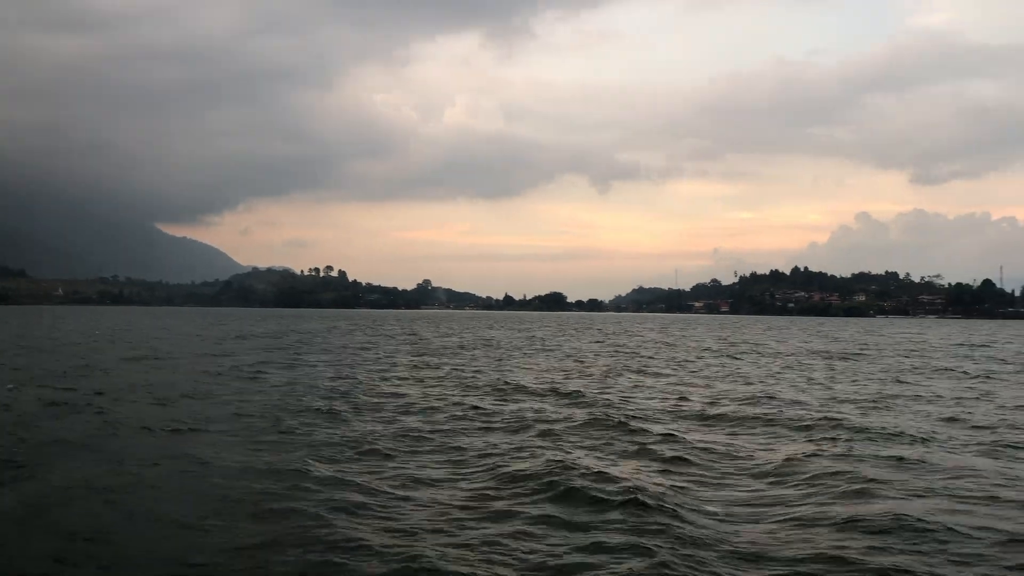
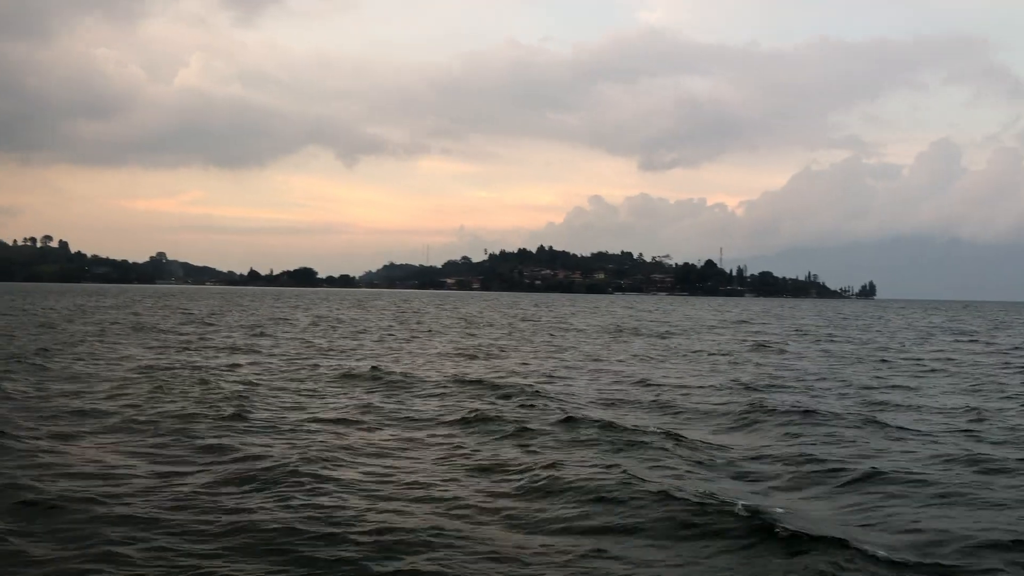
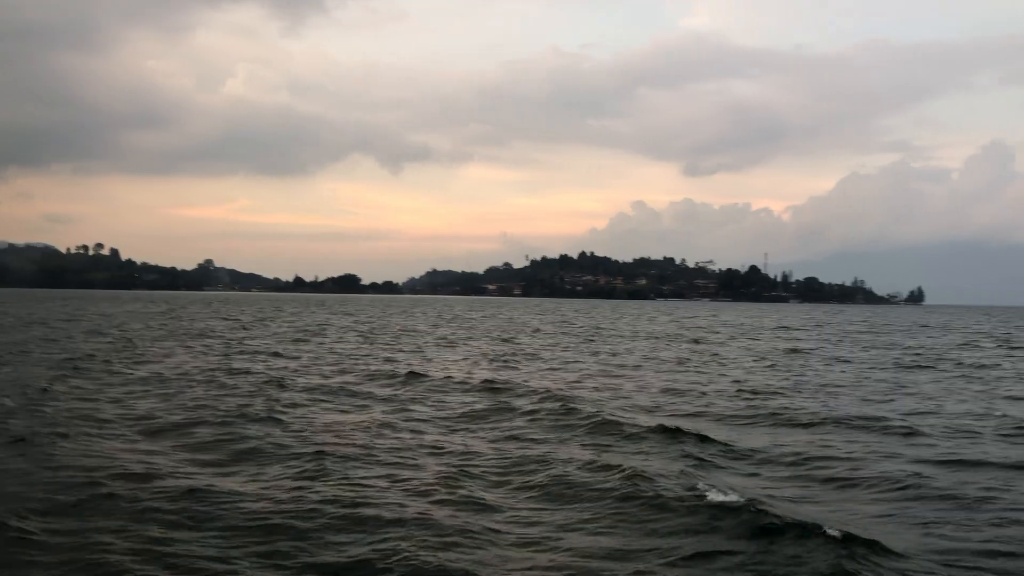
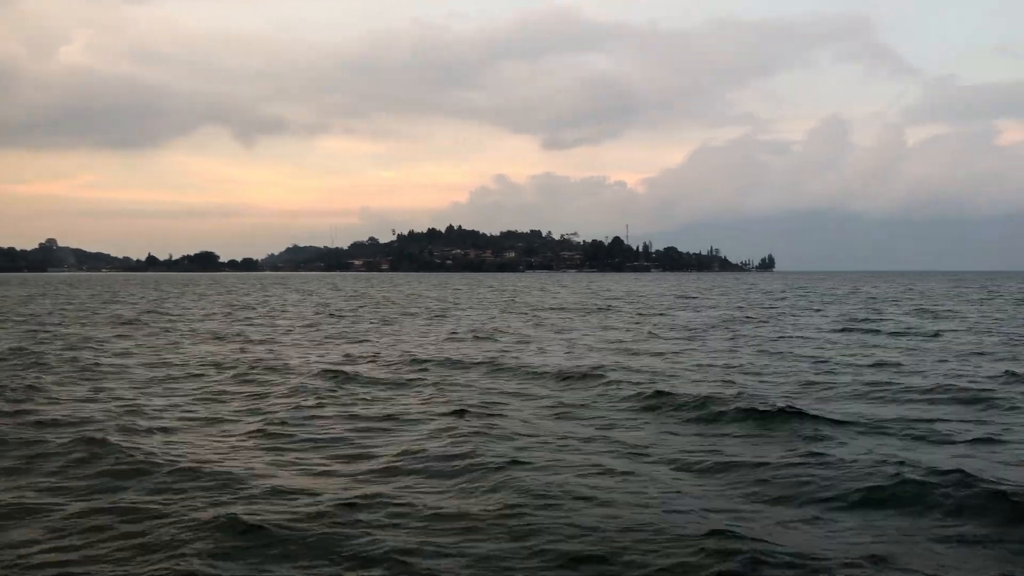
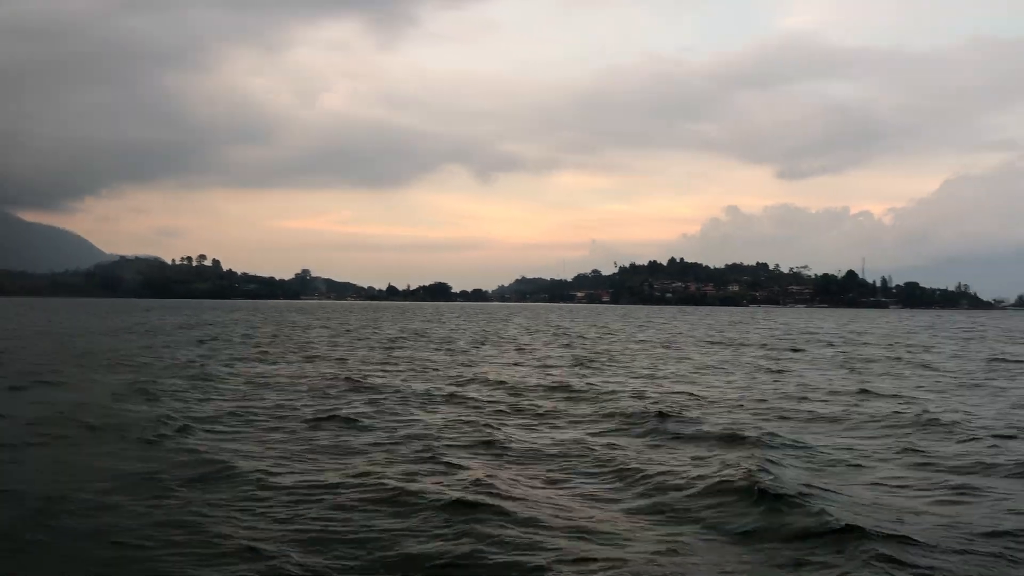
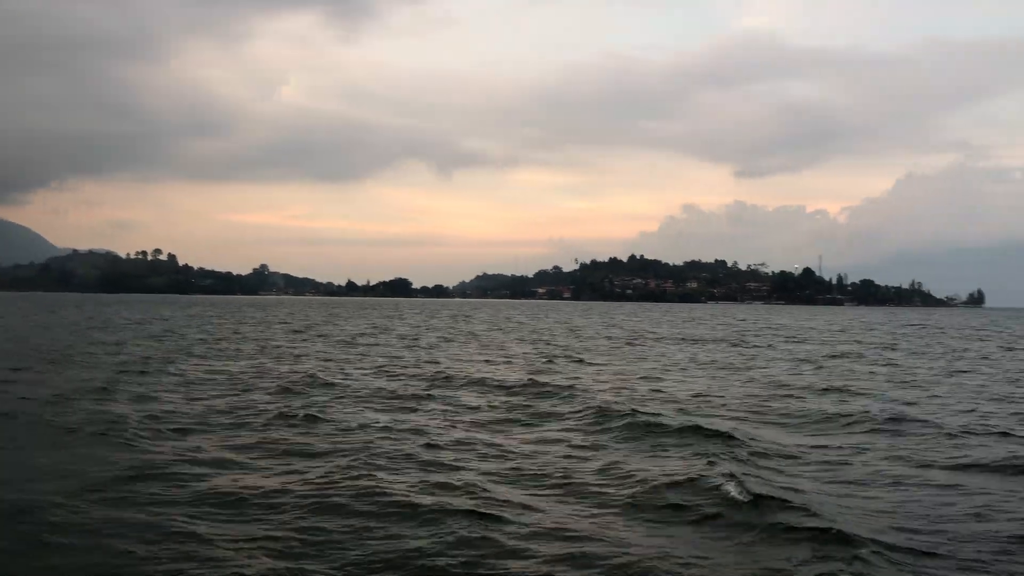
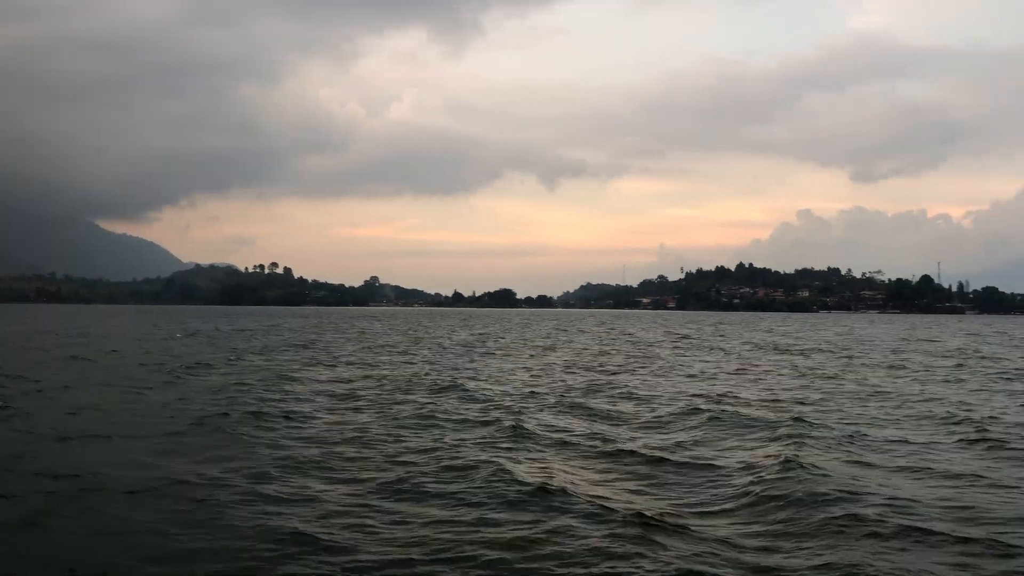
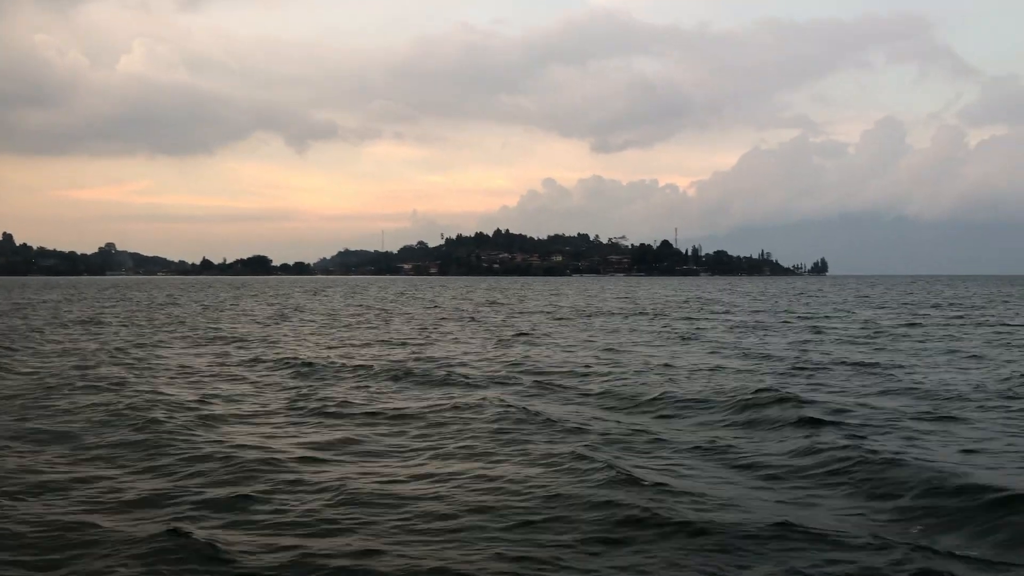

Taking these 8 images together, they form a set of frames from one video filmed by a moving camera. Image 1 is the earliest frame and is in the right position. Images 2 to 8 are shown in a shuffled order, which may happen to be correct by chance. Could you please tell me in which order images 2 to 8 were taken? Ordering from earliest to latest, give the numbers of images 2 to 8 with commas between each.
7, 5, 6, 3, 2, 8, 4
